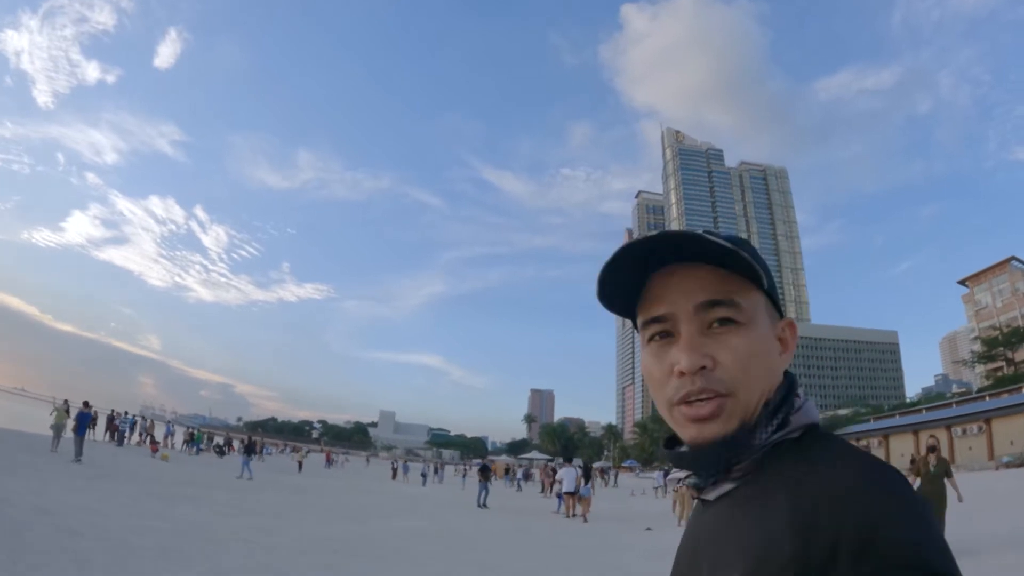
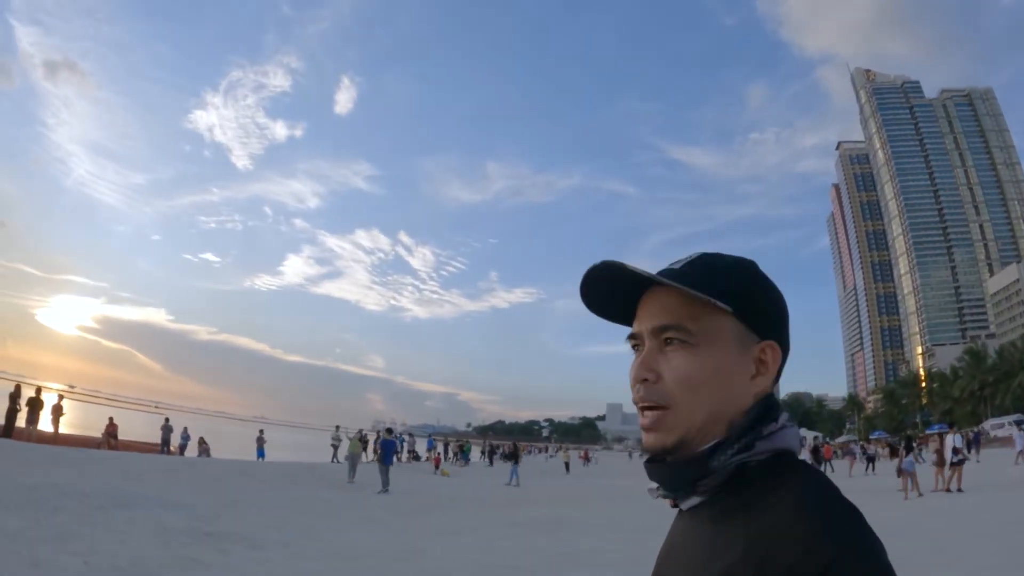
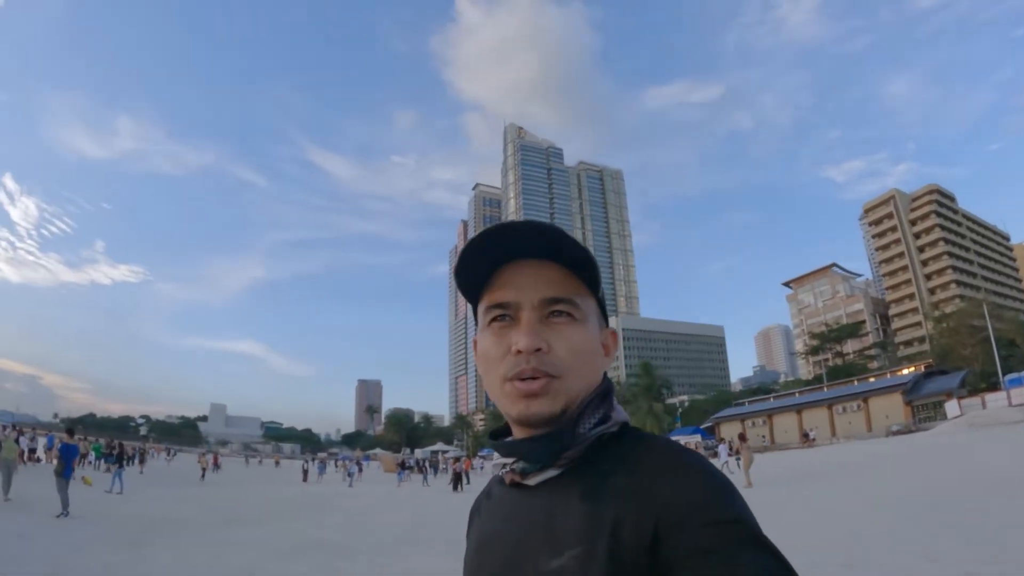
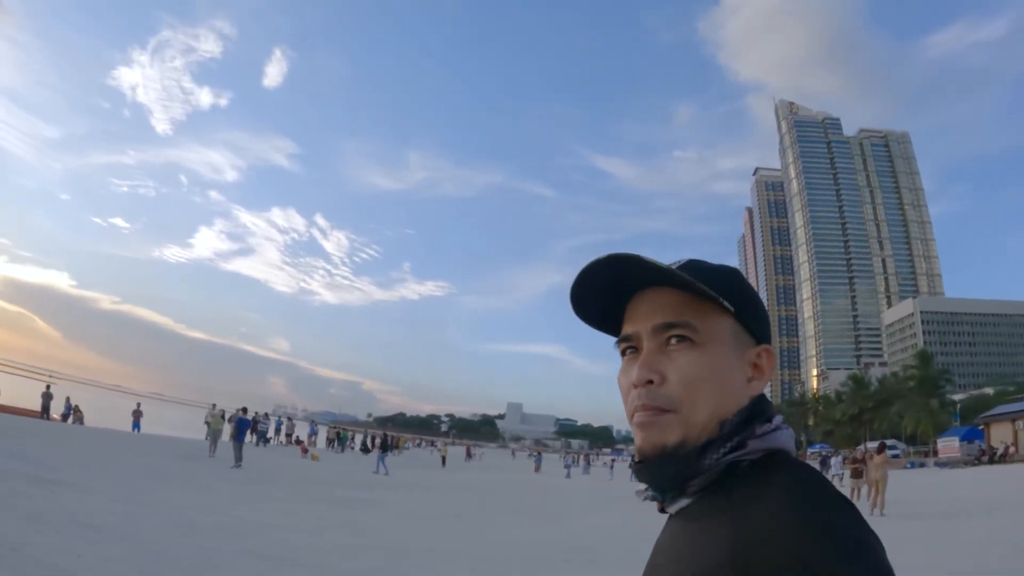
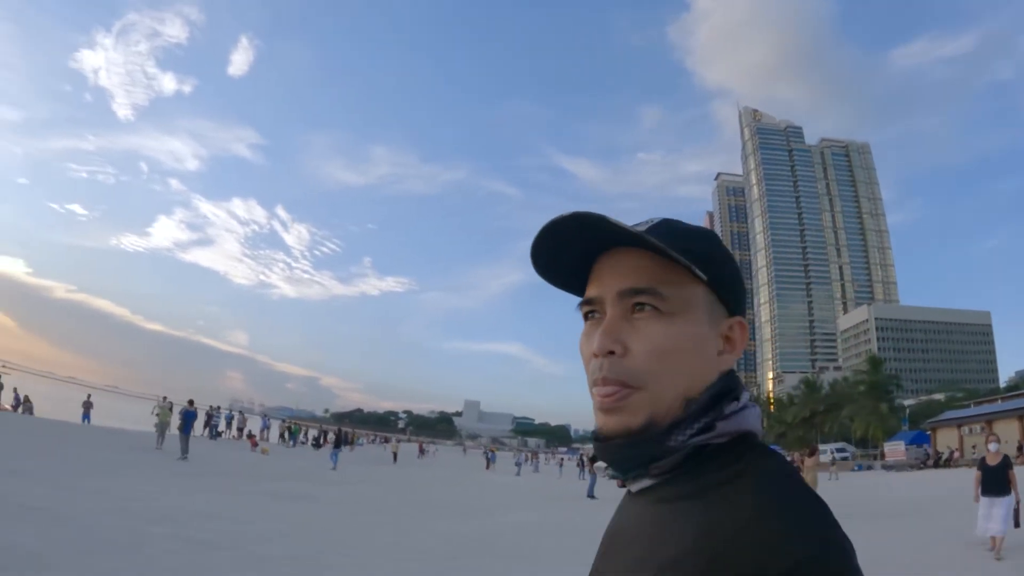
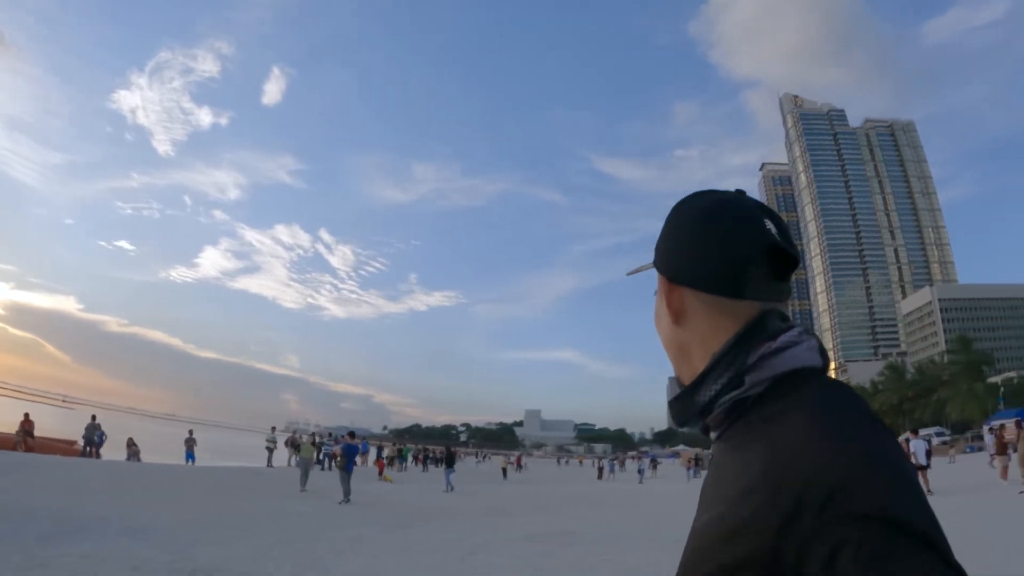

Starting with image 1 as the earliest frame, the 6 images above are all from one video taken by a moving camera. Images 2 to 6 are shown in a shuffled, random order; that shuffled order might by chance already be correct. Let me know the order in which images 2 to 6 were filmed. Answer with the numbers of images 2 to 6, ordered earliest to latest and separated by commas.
5, 4, 2, 6, 3
